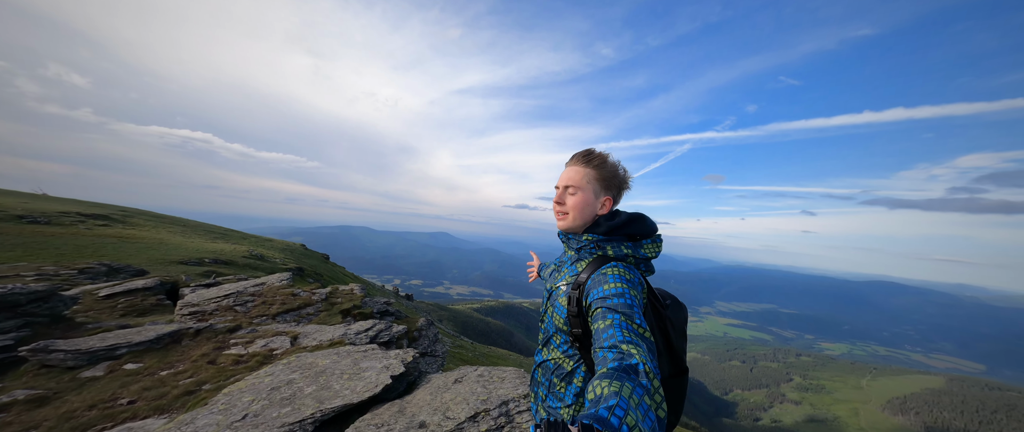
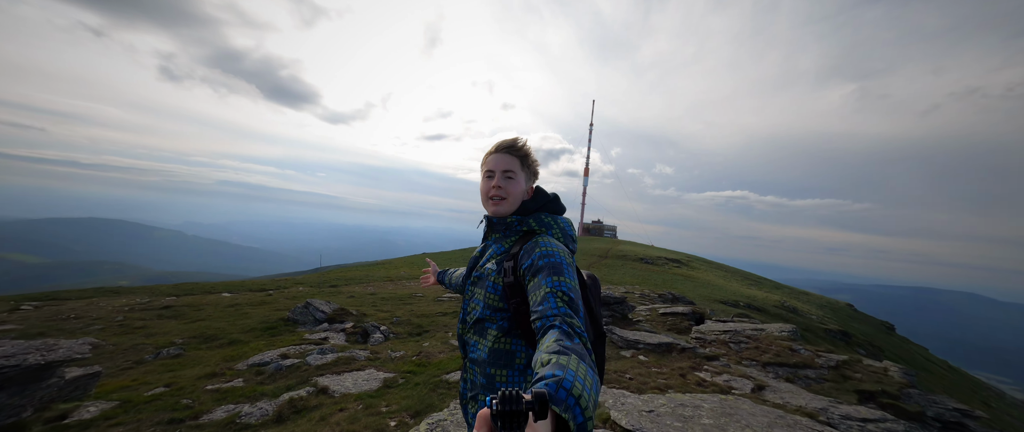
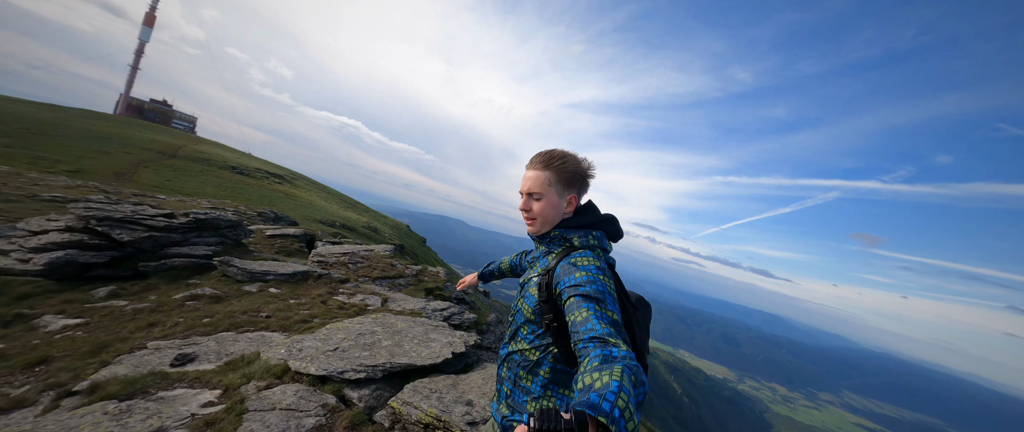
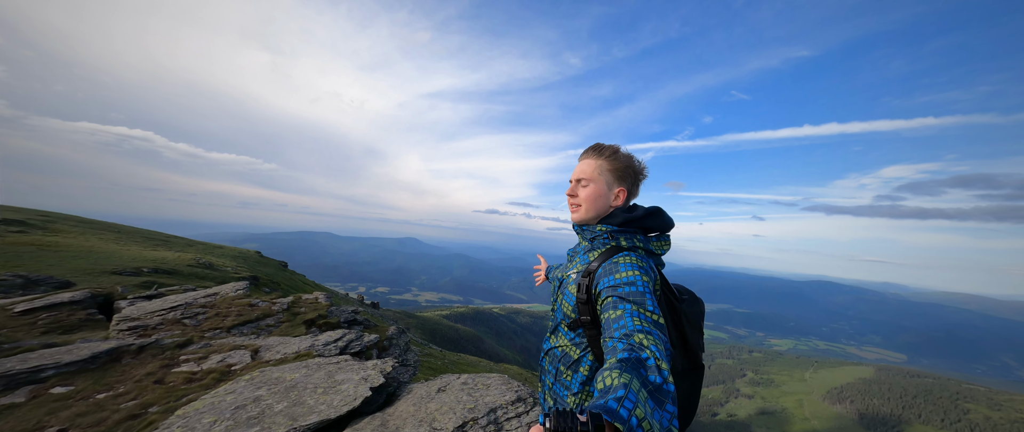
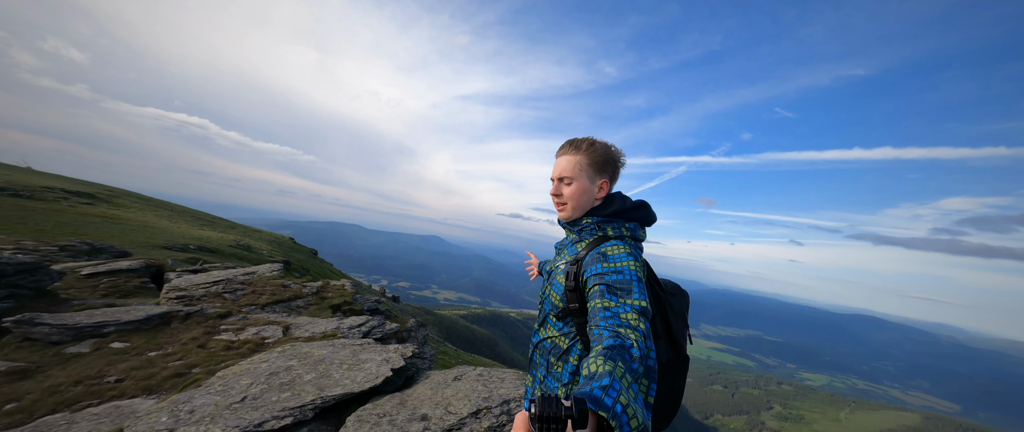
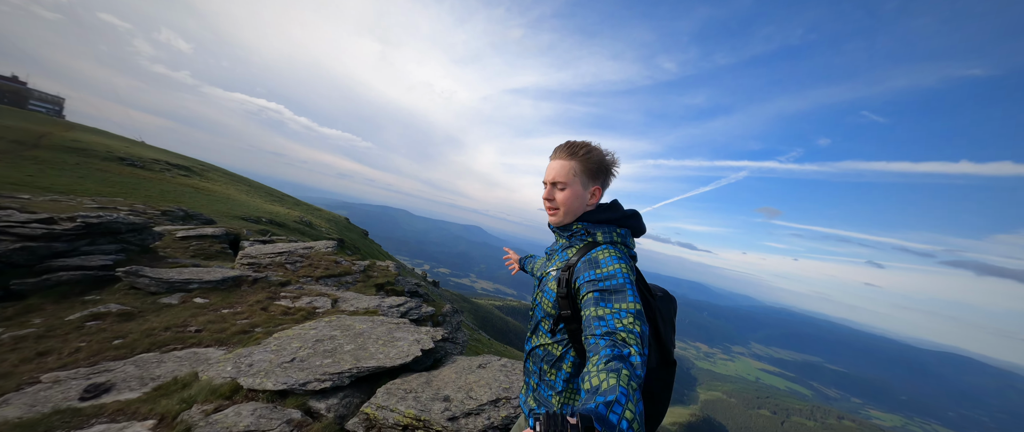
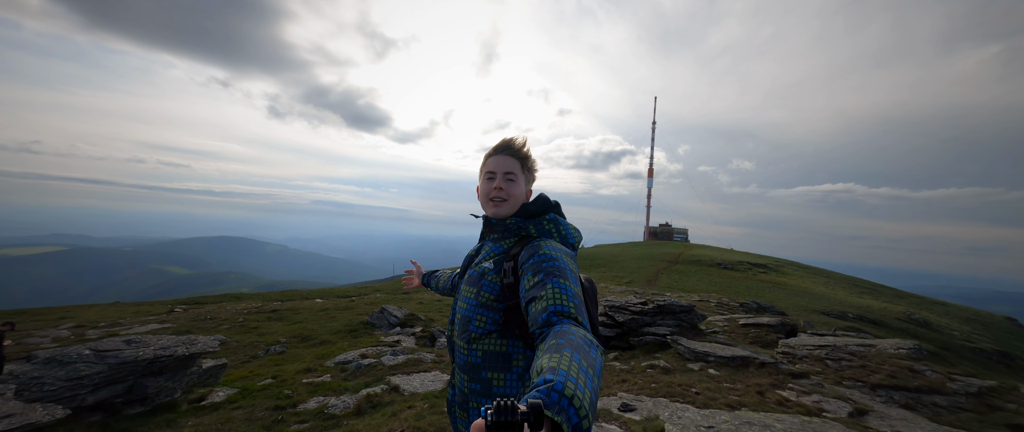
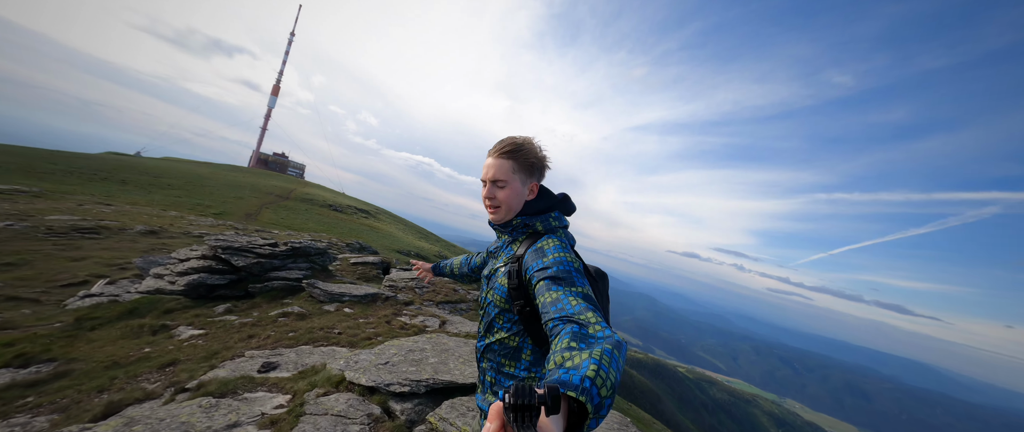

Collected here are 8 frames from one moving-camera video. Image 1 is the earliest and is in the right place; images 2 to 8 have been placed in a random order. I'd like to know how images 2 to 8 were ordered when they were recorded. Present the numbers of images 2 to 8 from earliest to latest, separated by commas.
4, 5, 6, 3, 8, 2, 7
